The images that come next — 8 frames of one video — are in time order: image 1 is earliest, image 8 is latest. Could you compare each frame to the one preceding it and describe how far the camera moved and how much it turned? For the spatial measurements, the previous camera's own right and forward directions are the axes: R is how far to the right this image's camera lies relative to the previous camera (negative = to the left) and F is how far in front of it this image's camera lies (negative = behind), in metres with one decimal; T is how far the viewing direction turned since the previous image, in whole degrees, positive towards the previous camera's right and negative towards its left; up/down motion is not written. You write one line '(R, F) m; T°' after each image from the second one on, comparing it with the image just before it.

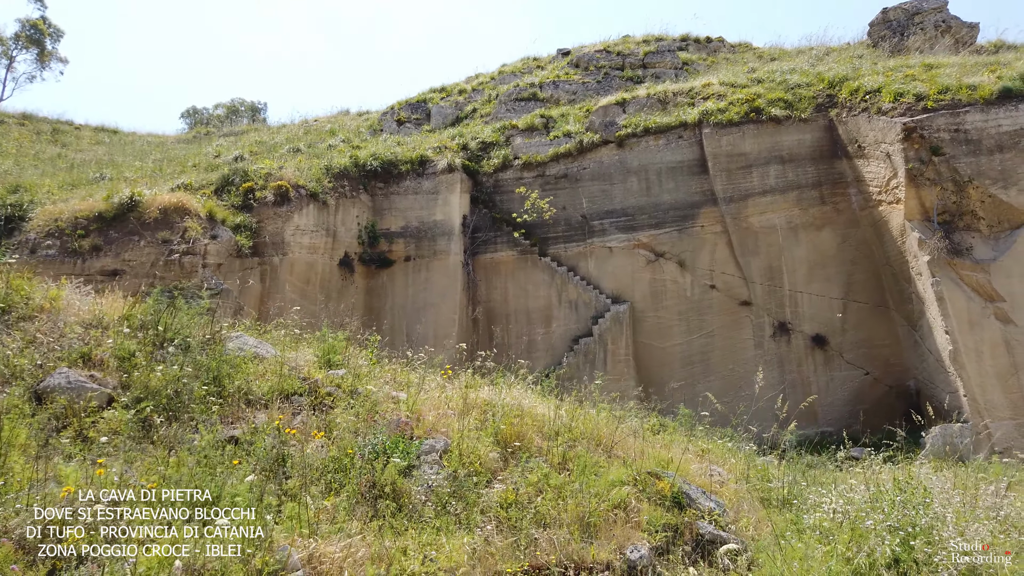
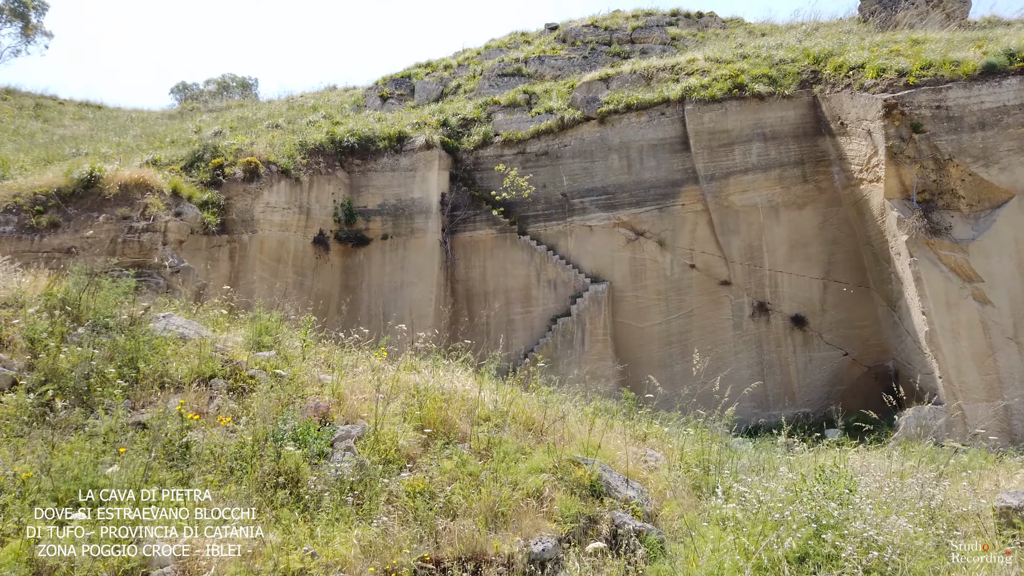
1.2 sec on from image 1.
(+0.3, +0.1) m; 0°
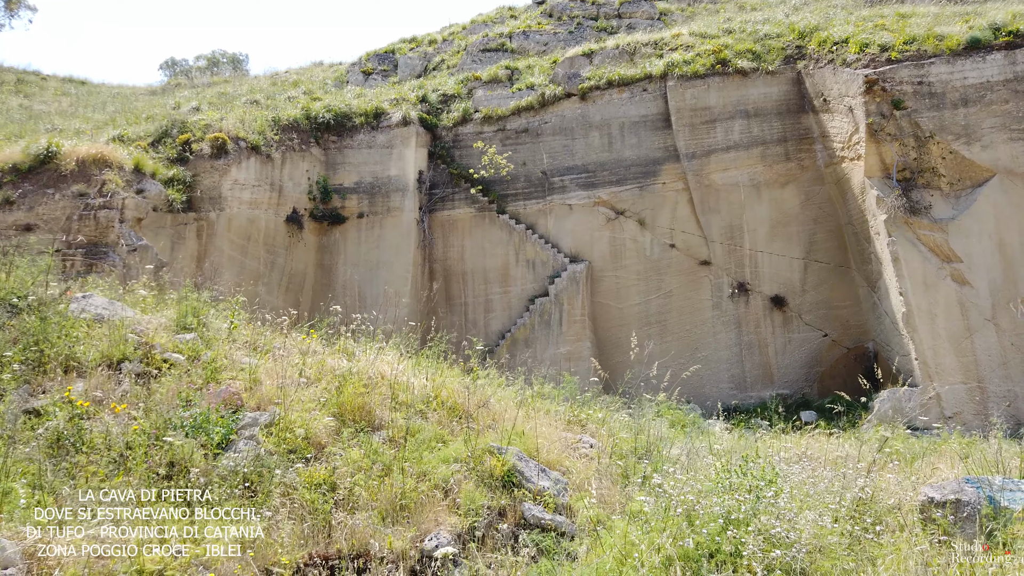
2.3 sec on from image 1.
(+0.3, +0.2) m; 0°
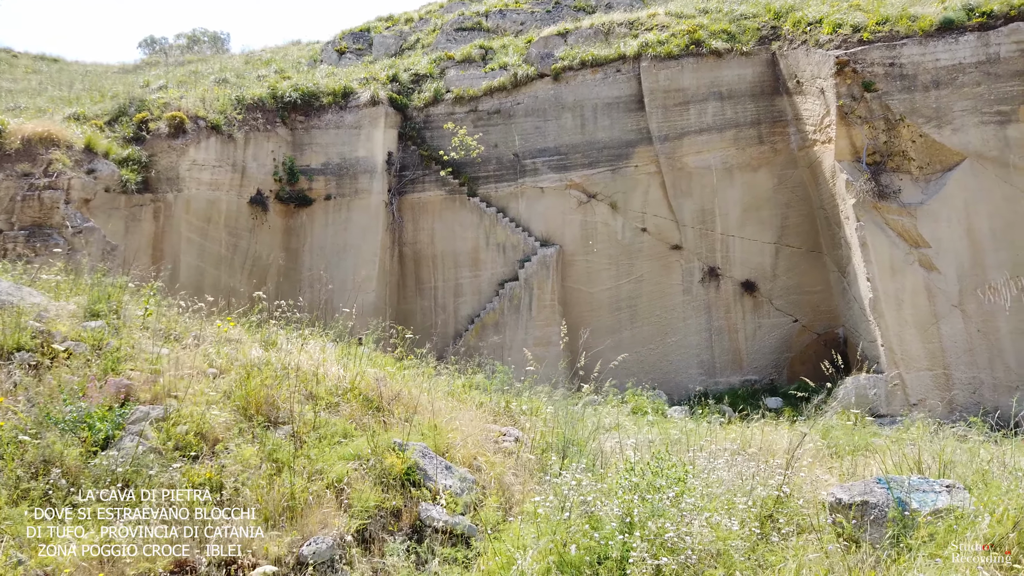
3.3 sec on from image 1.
(+0.3, +0.2) m; +1°
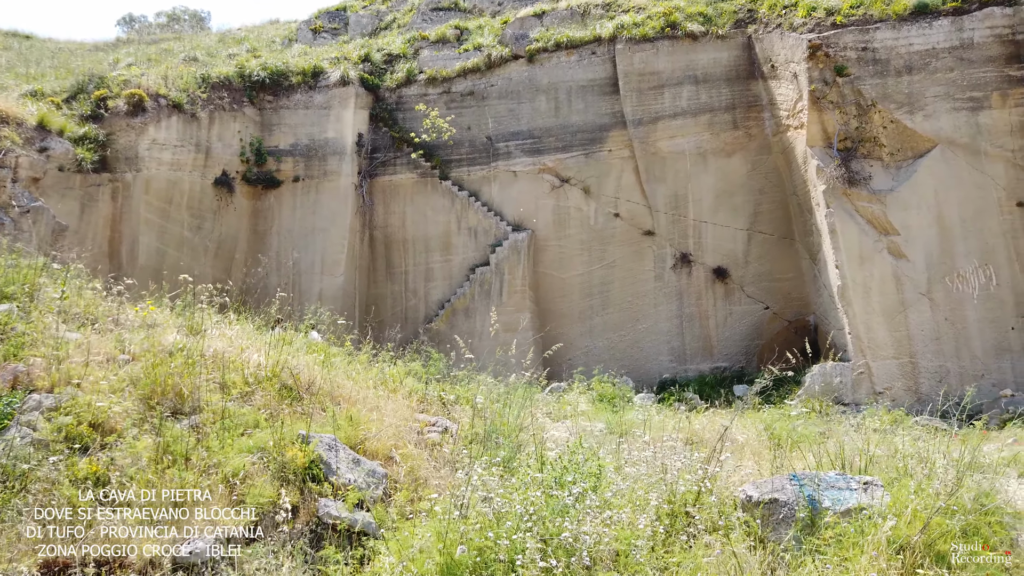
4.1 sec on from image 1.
(+0.3, +0.1) m; +1°
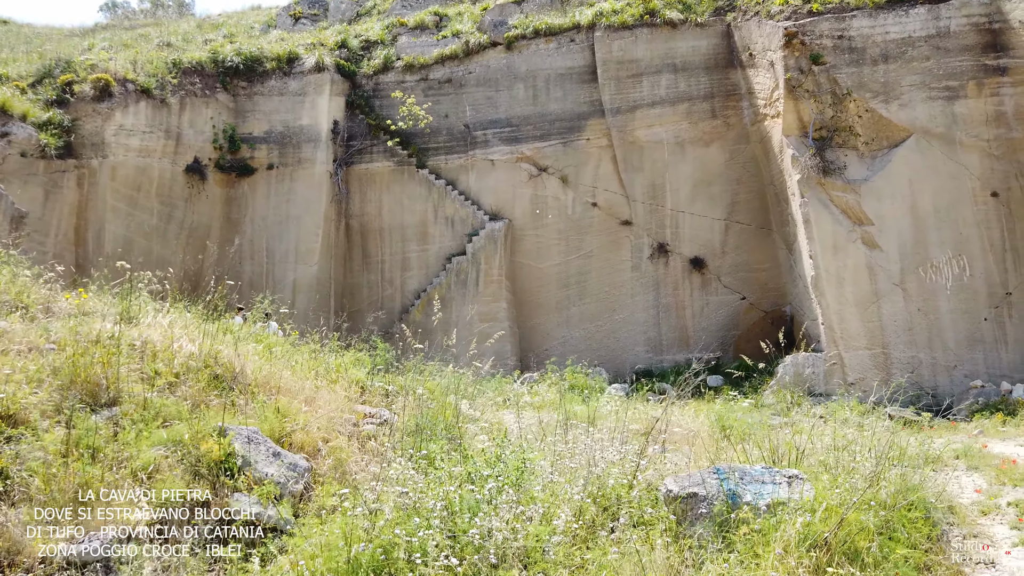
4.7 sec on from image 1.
(+0.2, +0.1) m; +1°
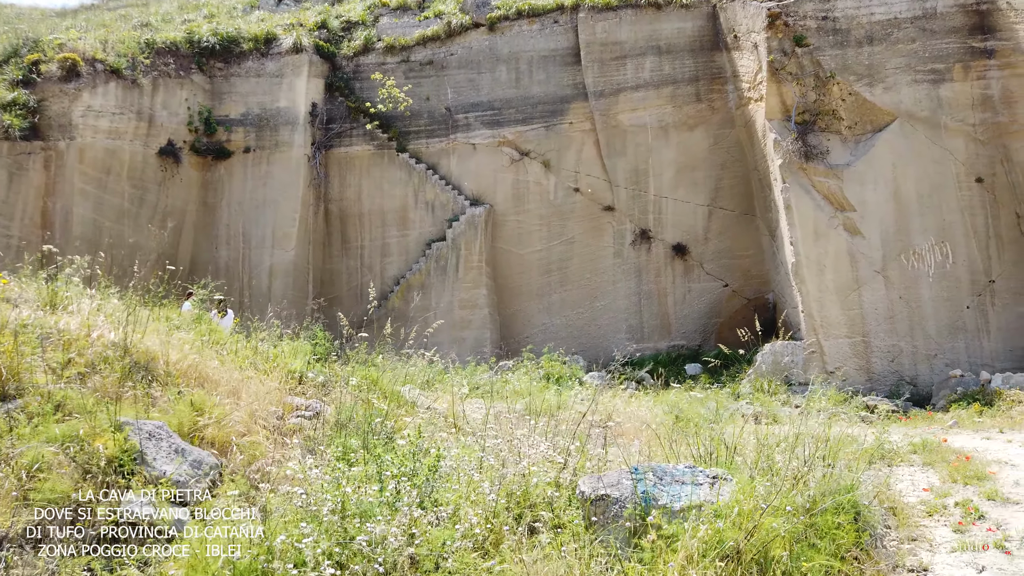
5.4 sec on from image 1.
(+0.2, +0.1) m; 0°
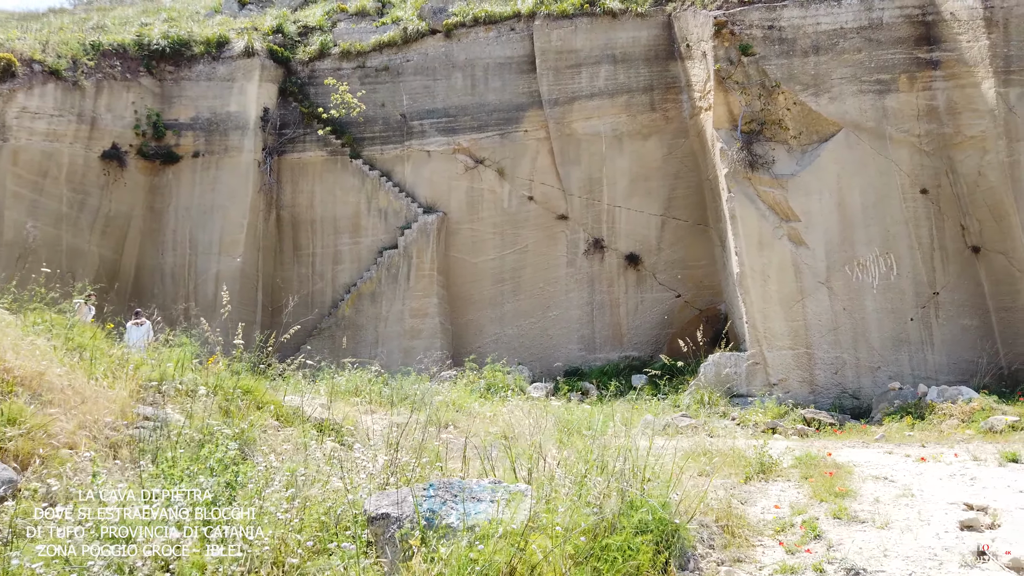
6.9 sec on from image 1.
(+0.5, +0.1) m; +1°
